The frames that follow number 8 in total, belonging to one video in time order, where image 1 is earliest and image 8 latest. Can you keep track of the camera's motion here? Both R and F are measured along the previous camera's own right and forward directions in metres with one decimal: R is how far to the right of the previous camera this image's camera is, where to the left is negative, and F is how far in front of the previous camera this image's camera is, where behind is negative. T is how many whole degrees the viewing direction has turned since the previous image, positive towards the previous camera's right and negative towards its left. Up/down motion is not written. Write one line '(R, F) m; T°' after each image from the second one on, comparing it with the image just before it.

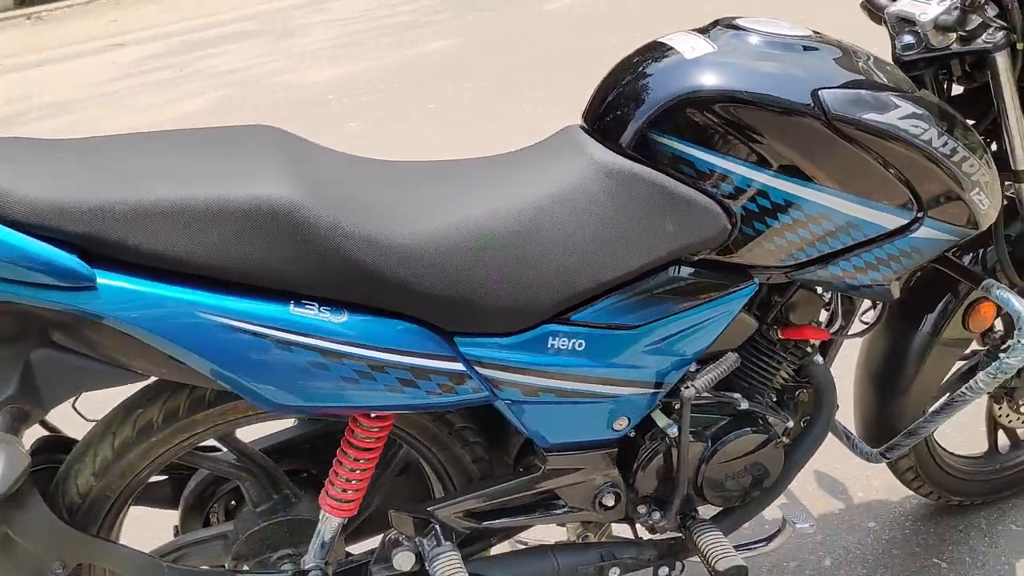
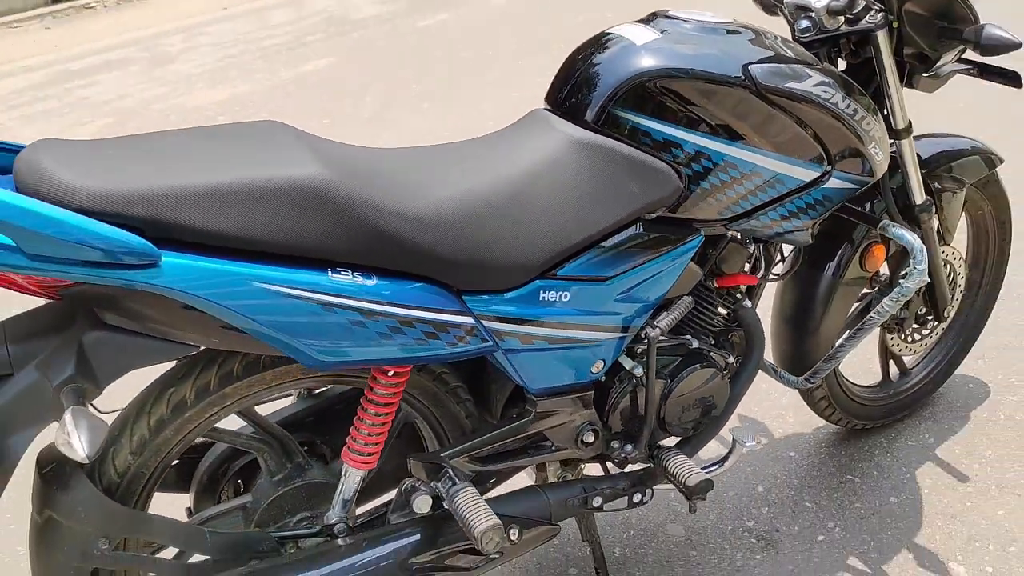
(-0.2, -0.2) m; +8°
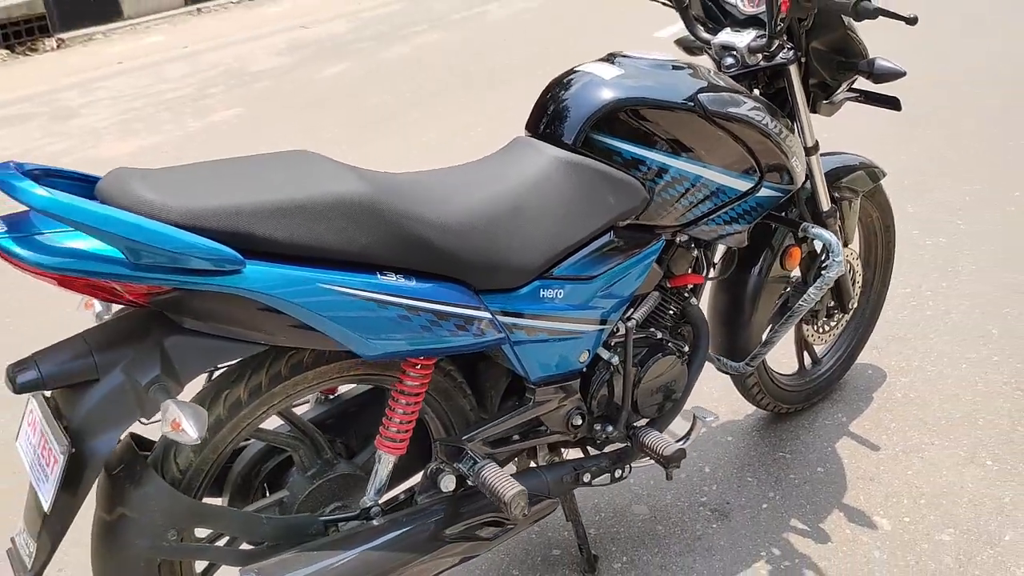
(-0.2, -0.2) m; +8°
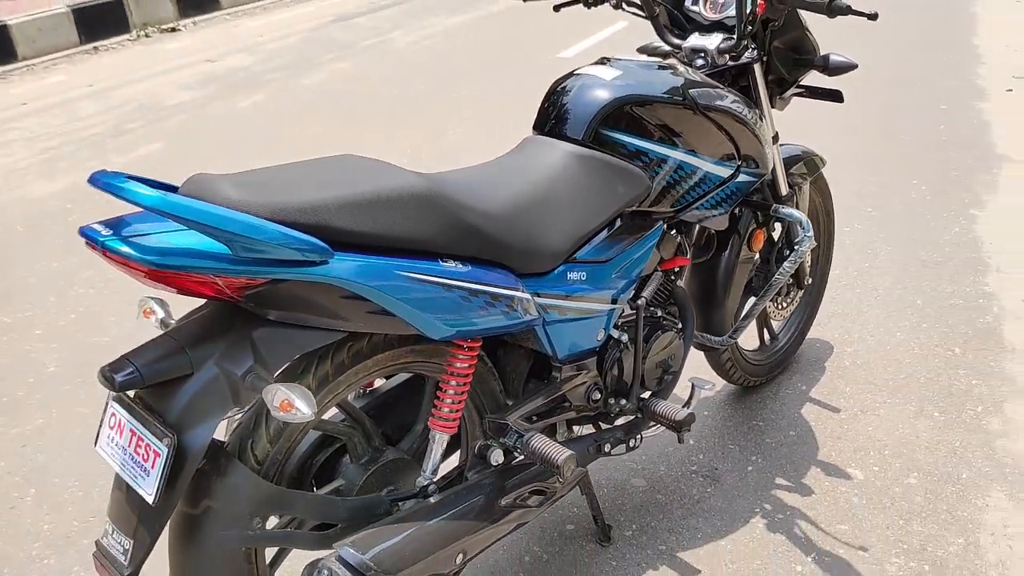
(-0.3, -0.1) m; +7°
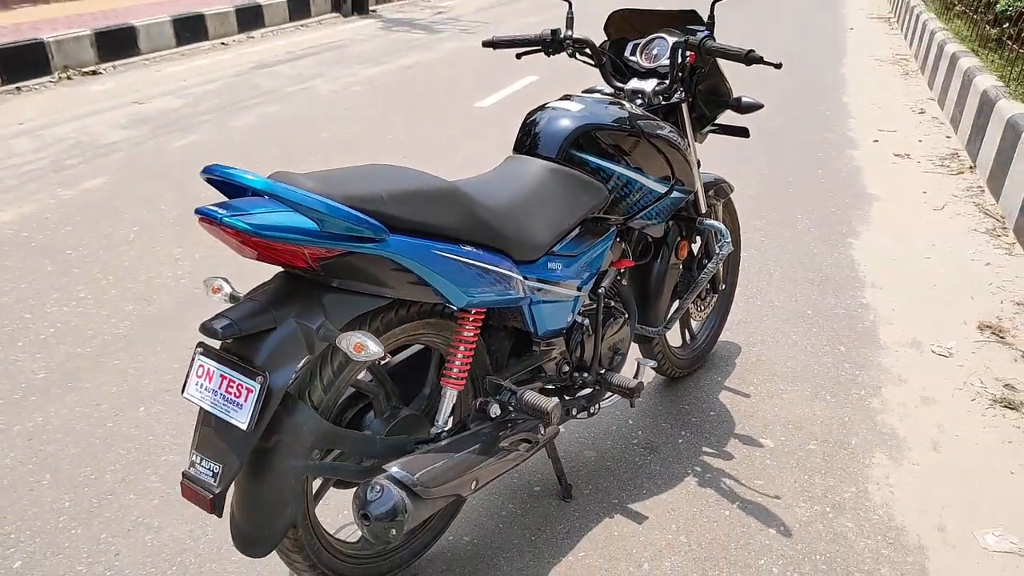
(-0.3, -0.4) m; +7°
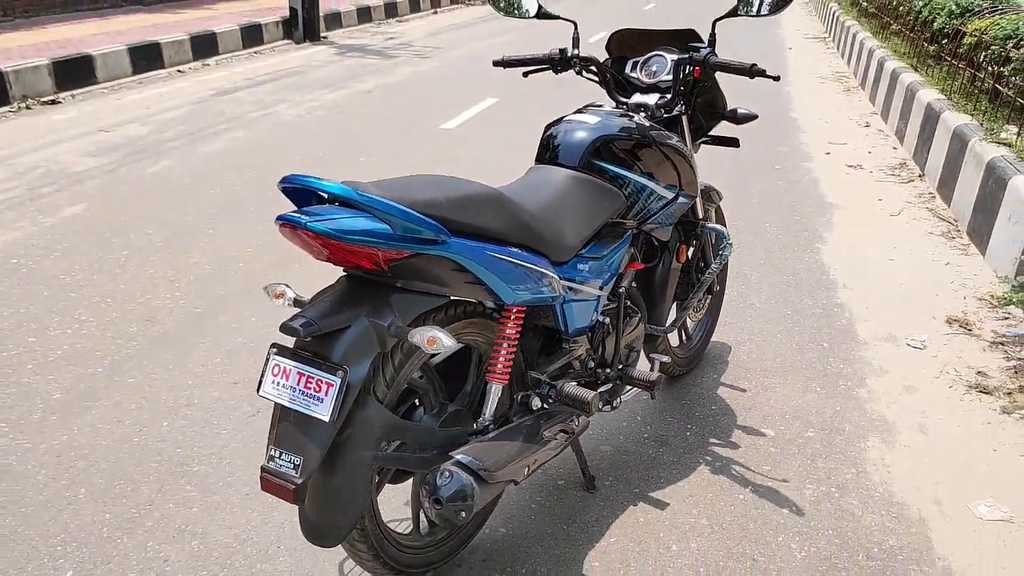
(-0.2, -0.1) m; +4°
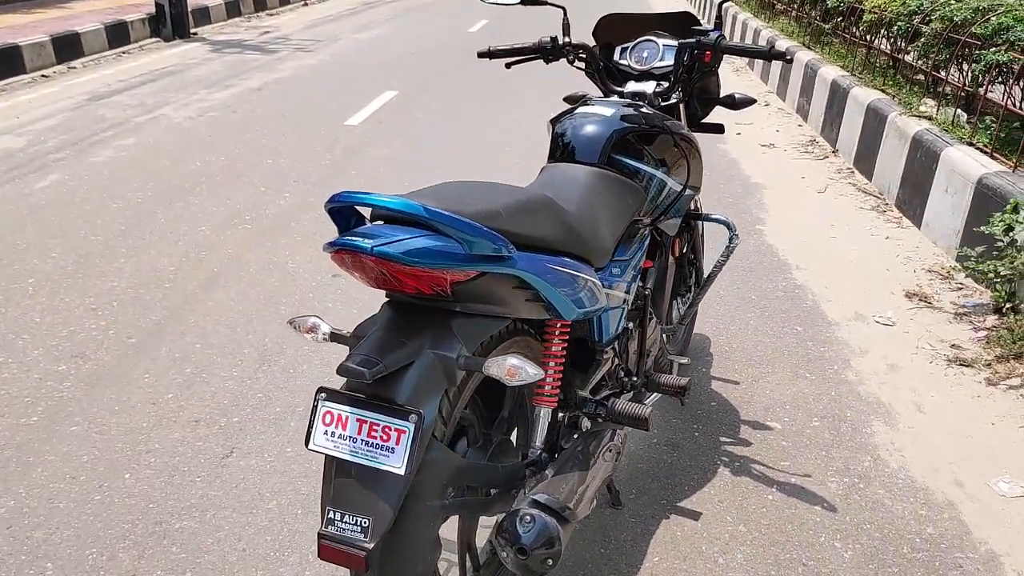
(-0.4, +0.2) m; +8°
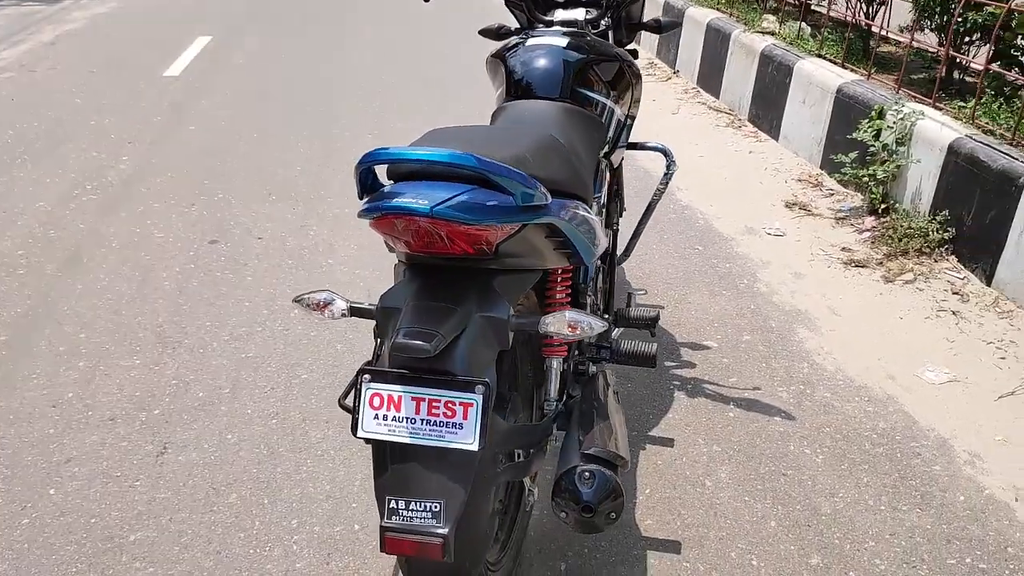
(-0.4, +0.2) m; +12°
